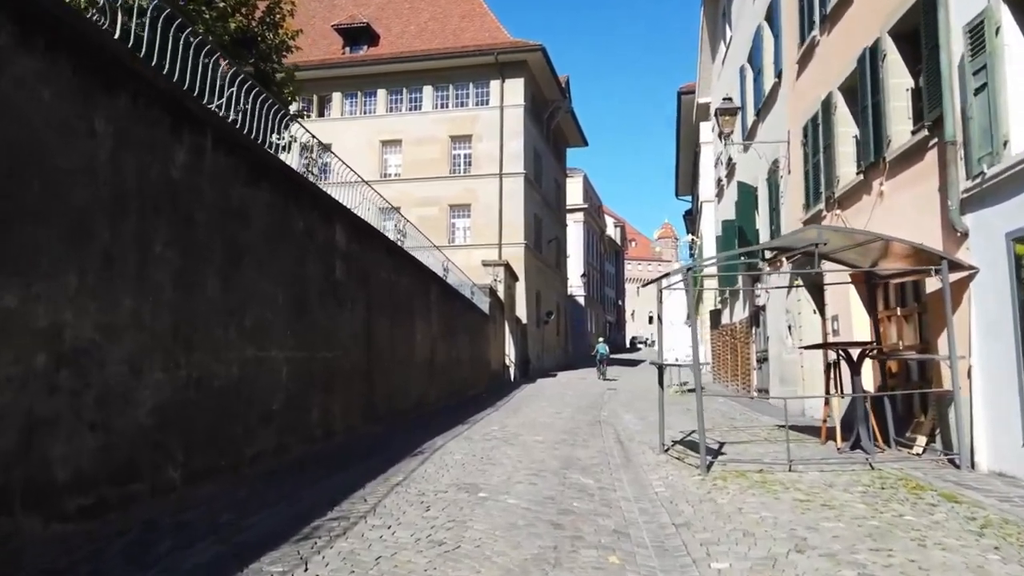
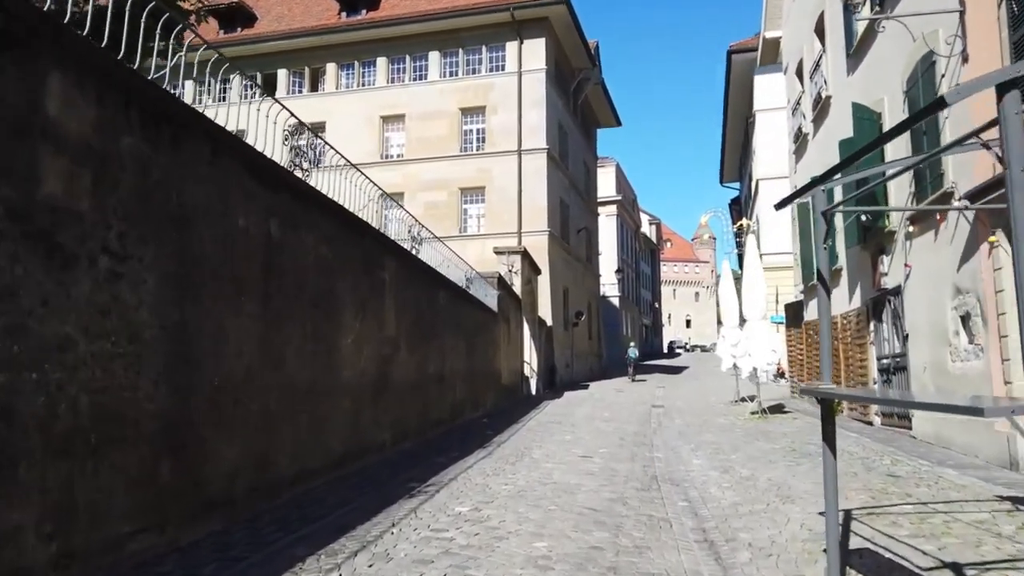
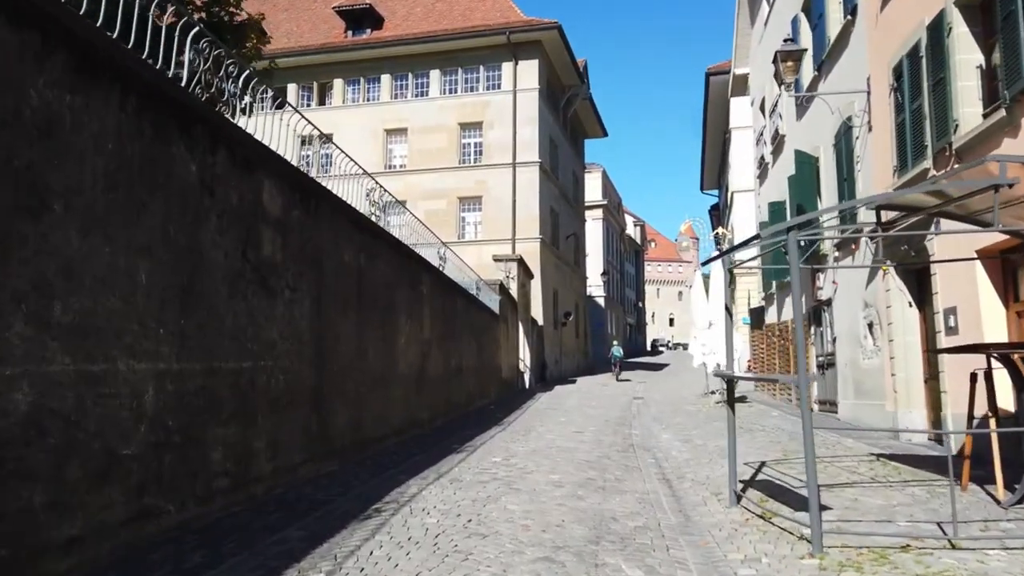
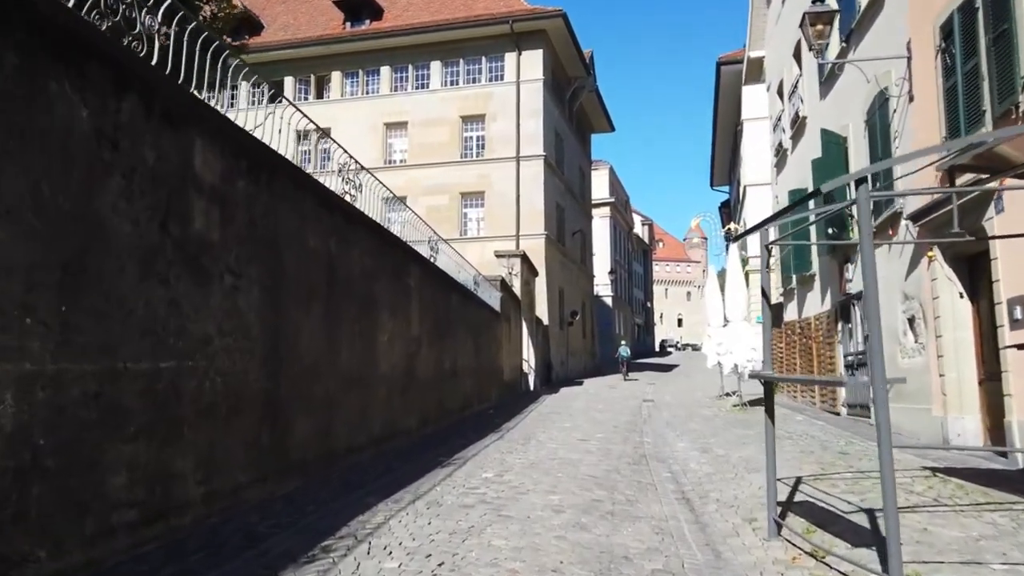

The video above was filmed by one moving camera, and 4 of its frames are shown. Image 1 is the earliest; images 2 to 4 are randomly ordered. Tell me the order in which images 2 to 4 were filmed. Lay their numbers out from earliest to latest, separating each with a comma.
3, 4, 2
